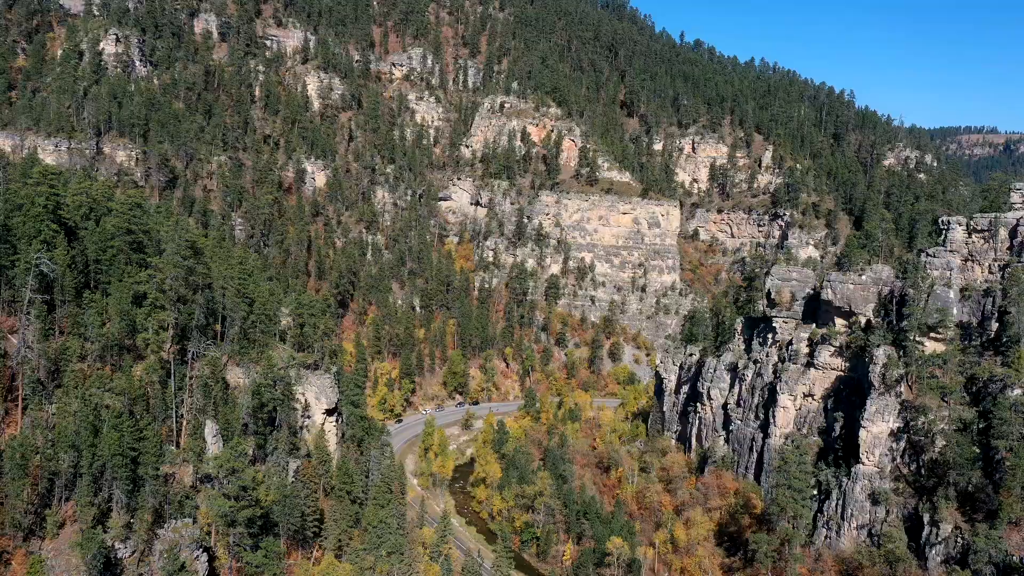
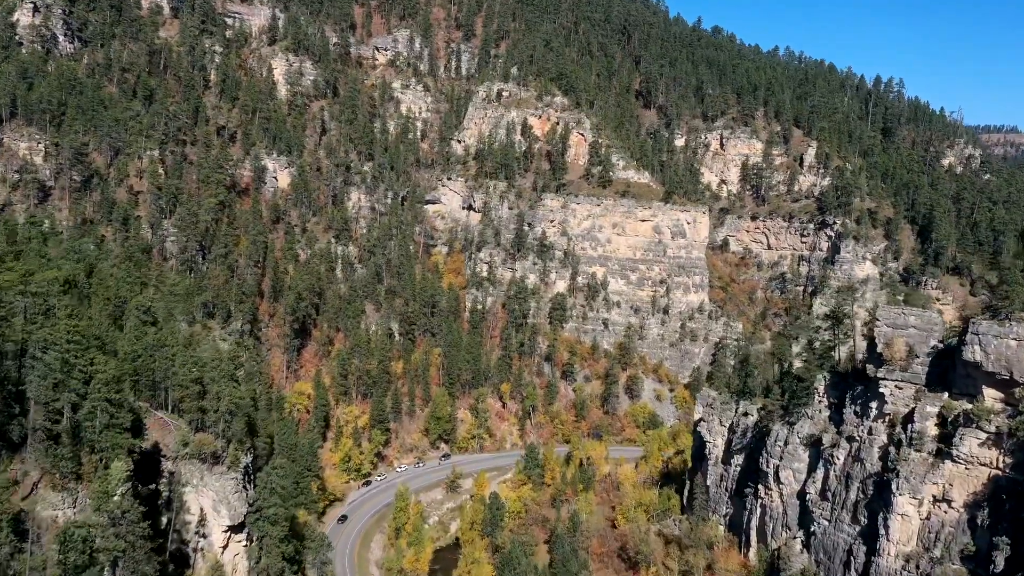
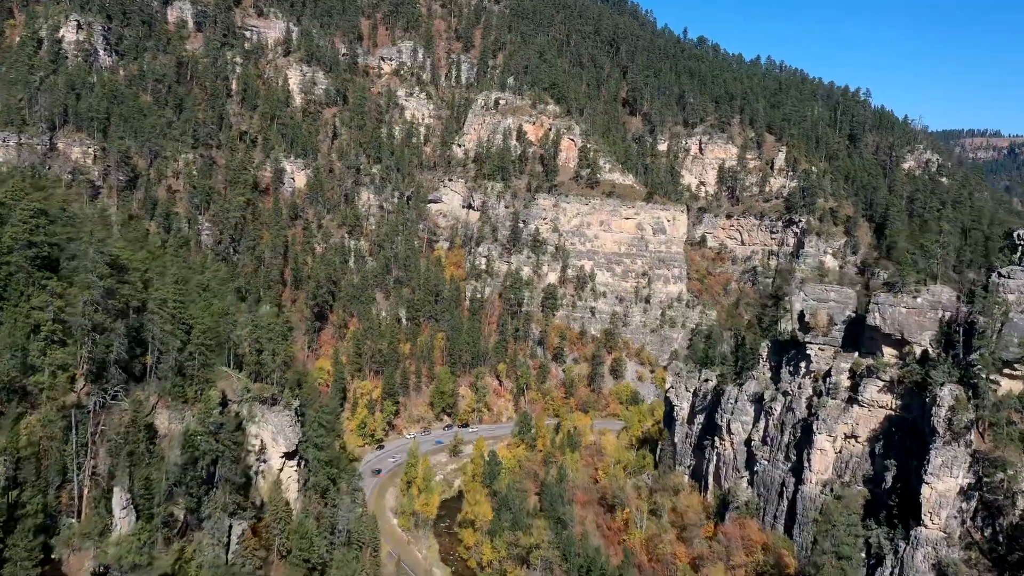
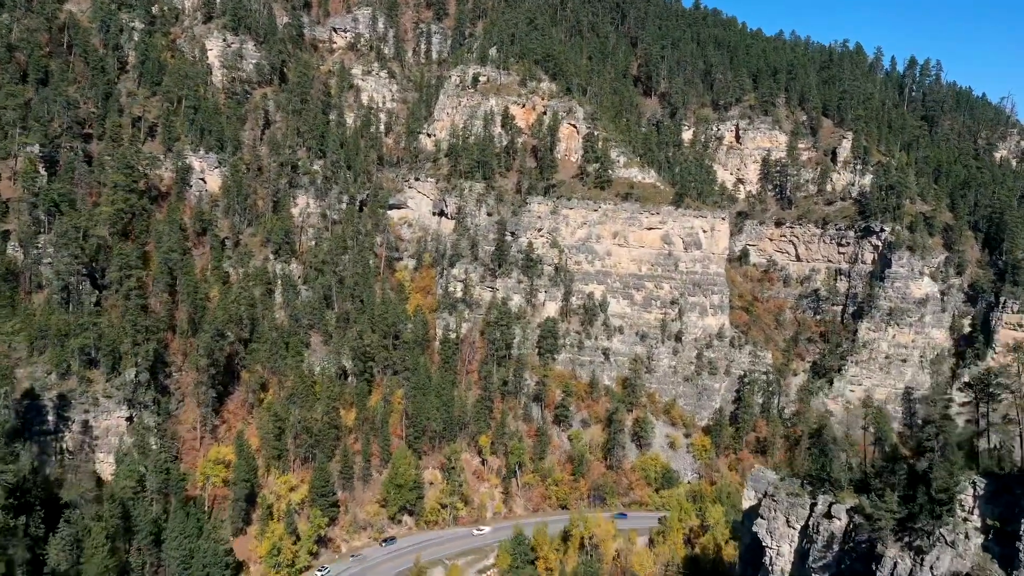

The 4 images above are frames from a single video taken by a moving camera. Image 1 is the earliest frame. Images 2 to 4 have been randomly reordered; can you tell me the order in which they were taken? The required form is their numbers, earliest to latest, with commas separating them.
3, 2, 4
